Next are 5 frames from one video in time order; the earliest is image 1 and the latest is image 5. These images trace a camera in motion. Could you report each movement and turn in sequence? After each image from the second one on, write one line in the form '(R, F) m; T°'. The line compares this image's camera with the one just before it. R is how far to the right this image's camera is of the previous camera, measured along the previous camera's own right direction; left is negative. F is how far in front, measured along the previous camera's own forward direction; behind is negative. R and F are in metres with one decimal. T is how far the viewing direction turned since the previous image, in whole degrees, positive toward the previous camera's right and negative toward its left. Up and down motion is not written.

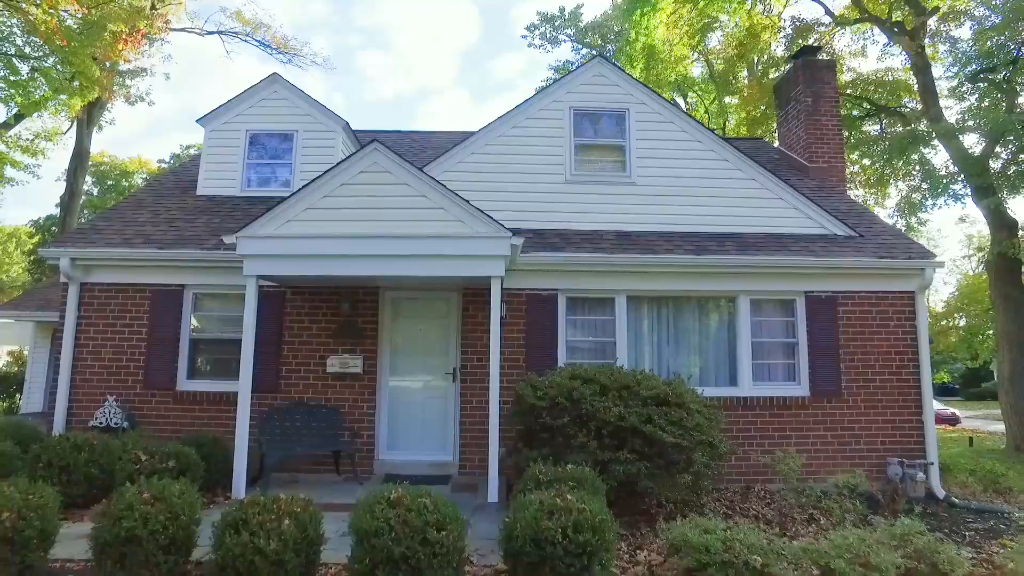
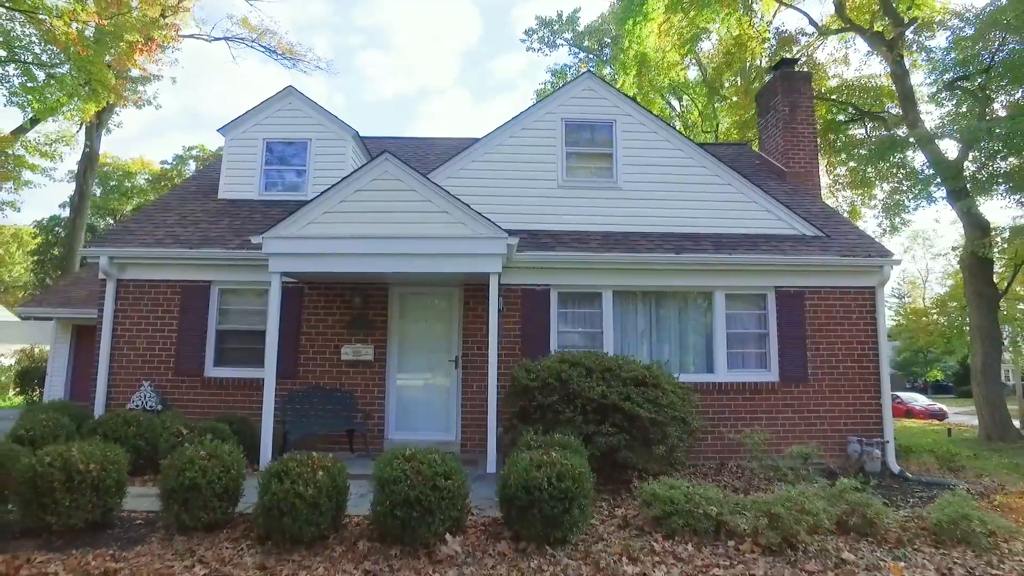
(+0.1, -0.9) m; 0°
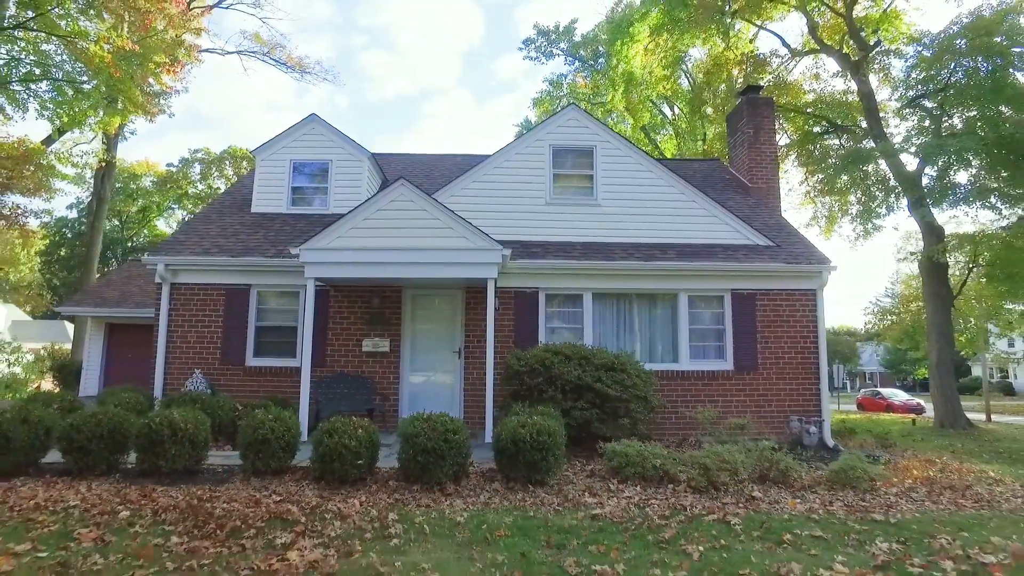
(+0.1, -1.6) m; 0°
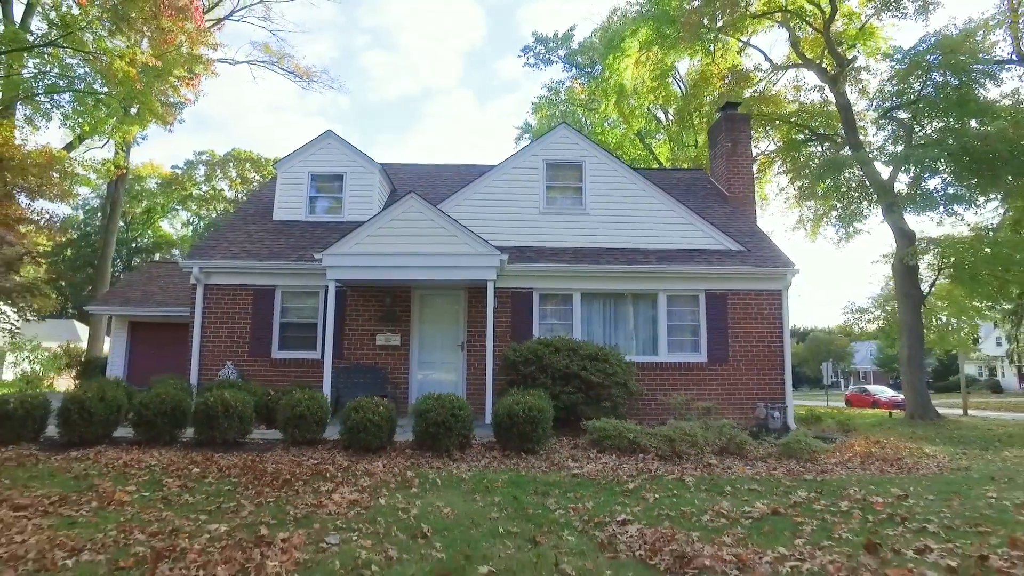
(+0.1, -1.3) m; 0°
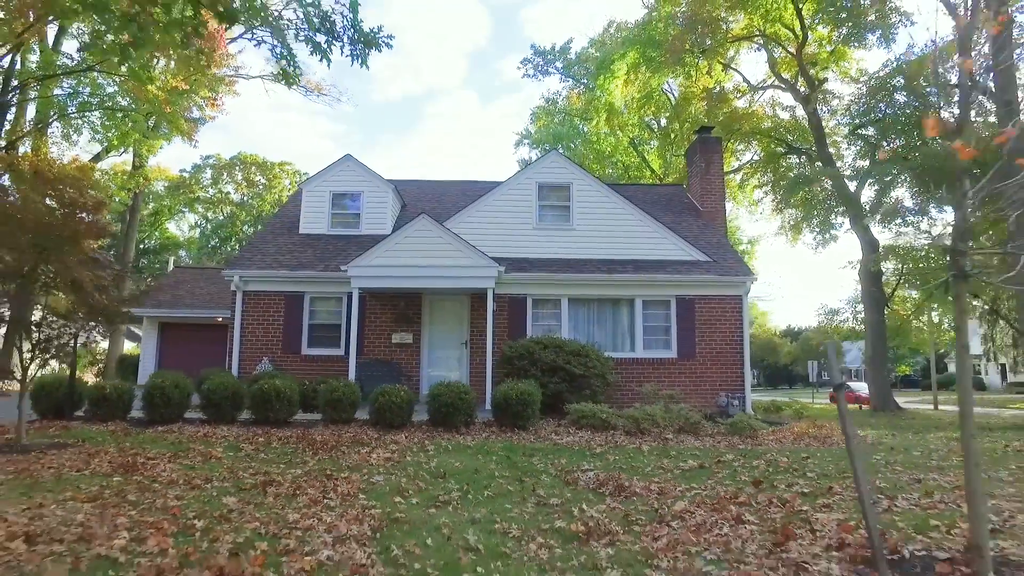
(+0.1, -1.9) m; 0°
